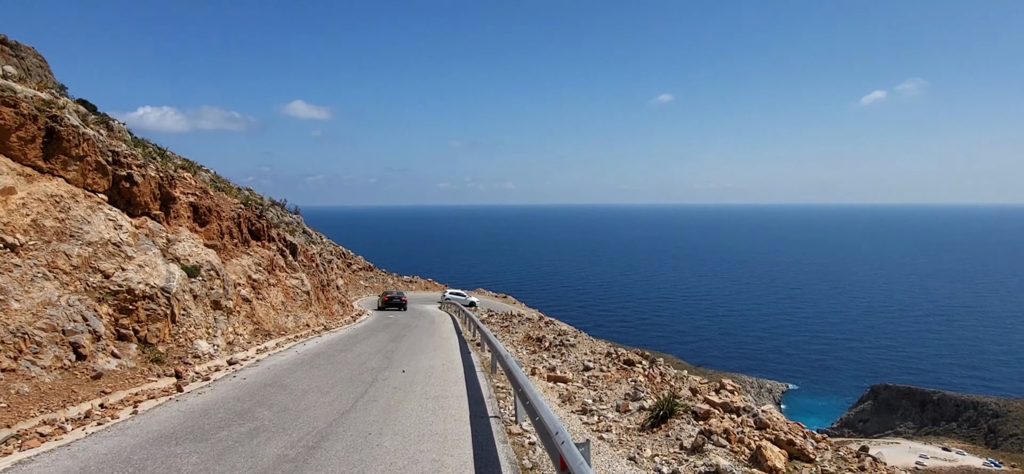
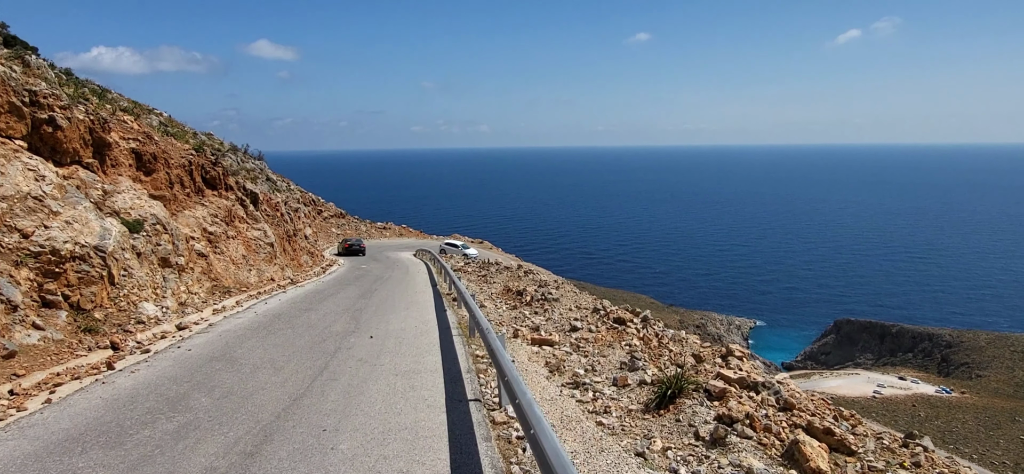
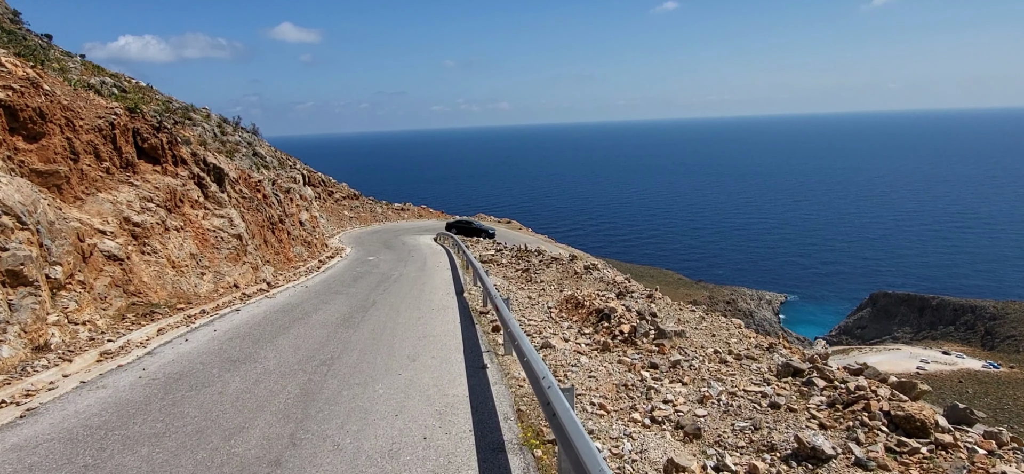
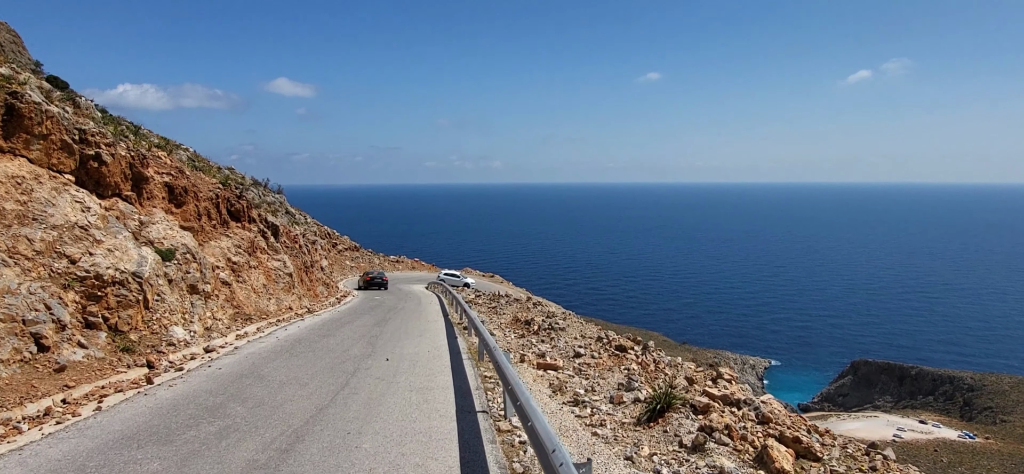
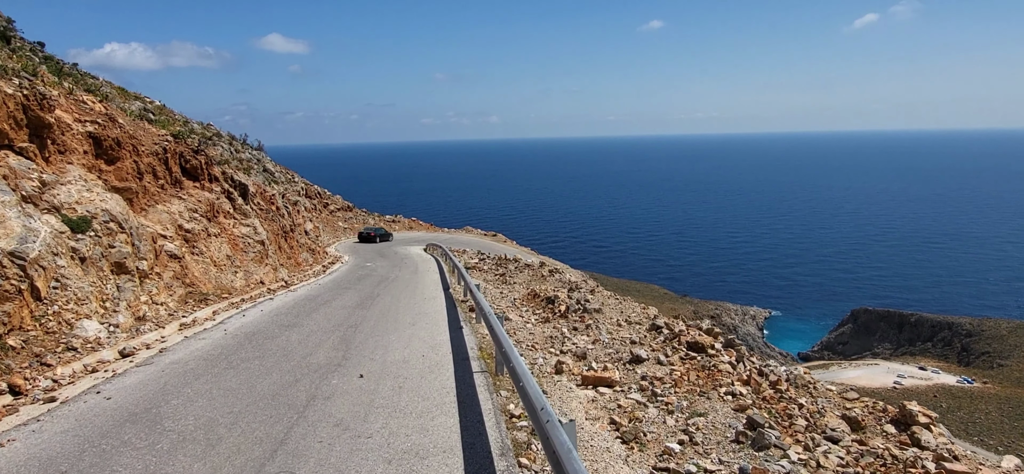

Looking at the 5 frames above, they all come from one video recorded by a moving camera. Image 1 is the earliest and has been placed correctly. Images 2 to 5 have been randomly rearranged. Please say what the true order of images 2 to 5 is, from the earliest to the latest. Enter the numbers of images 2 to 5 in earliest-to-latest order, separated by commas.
4, 2, 5, 3
